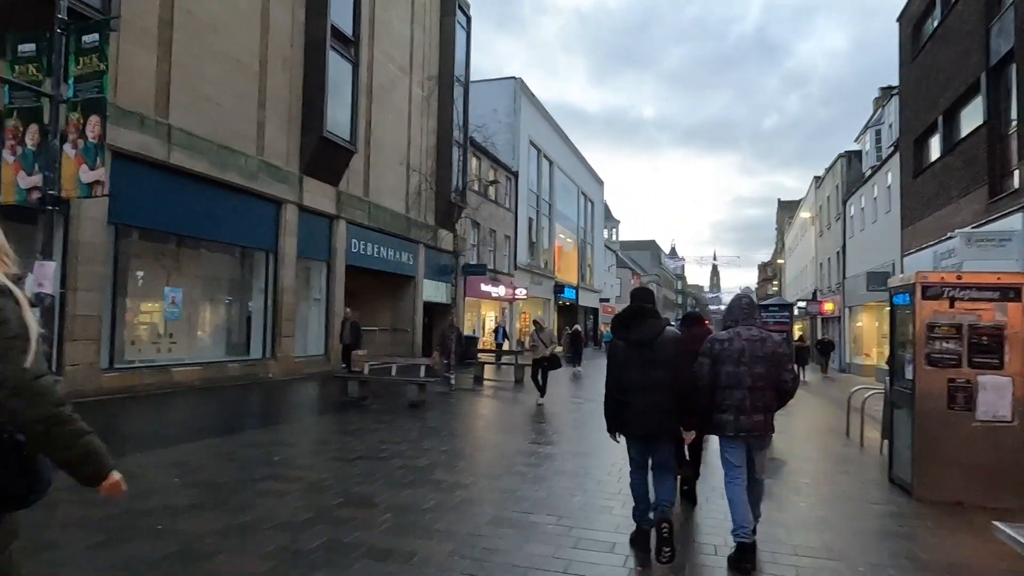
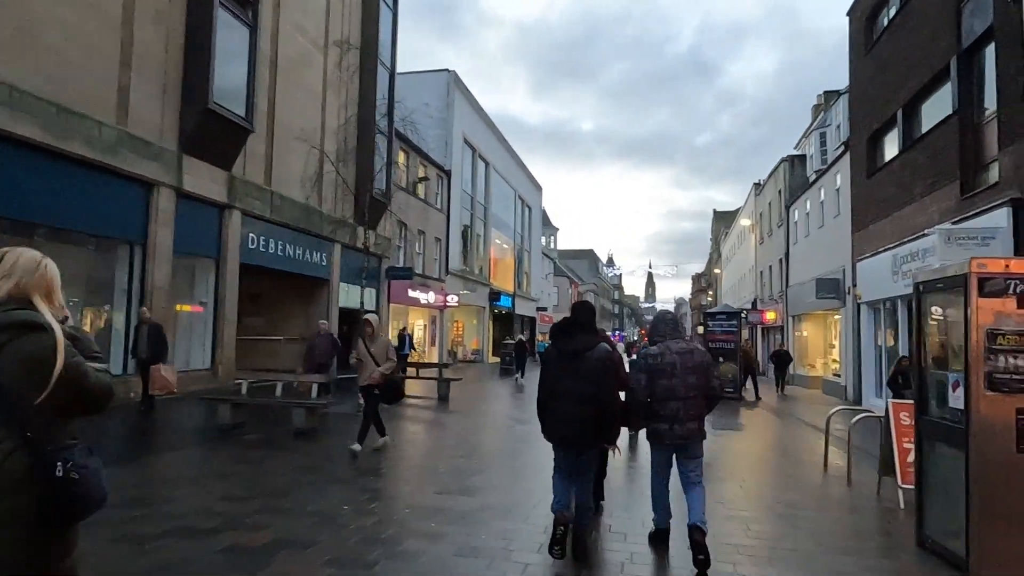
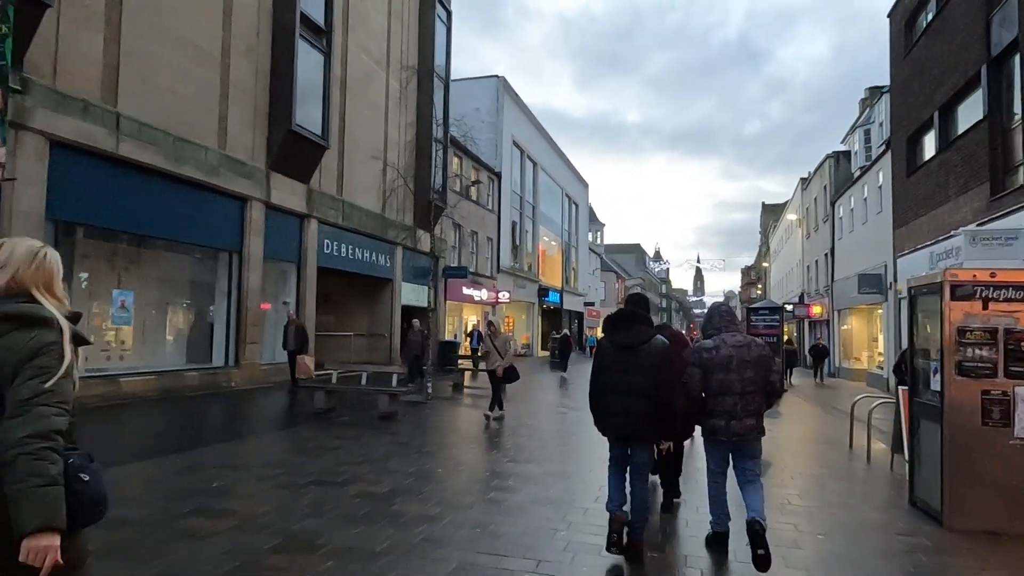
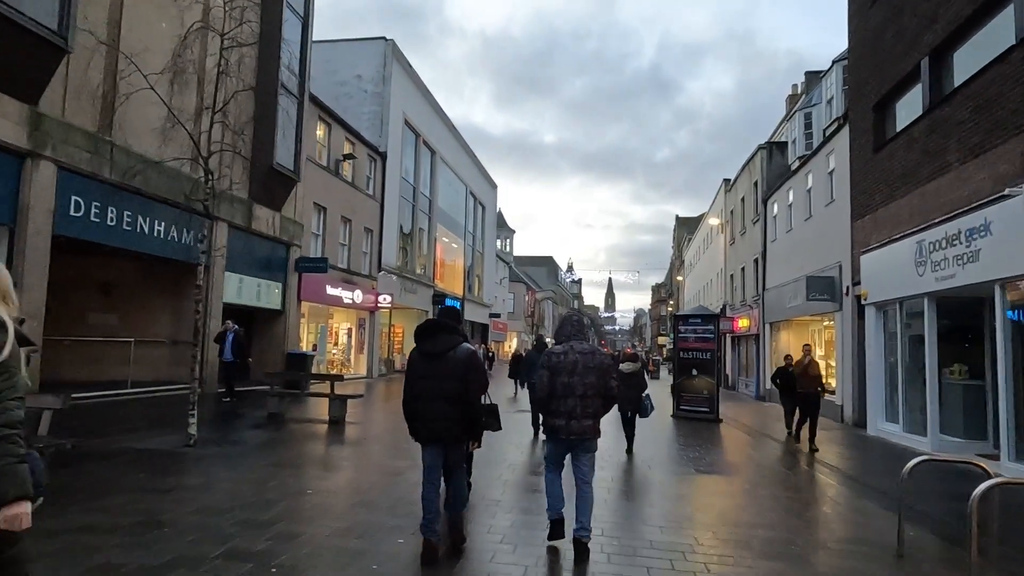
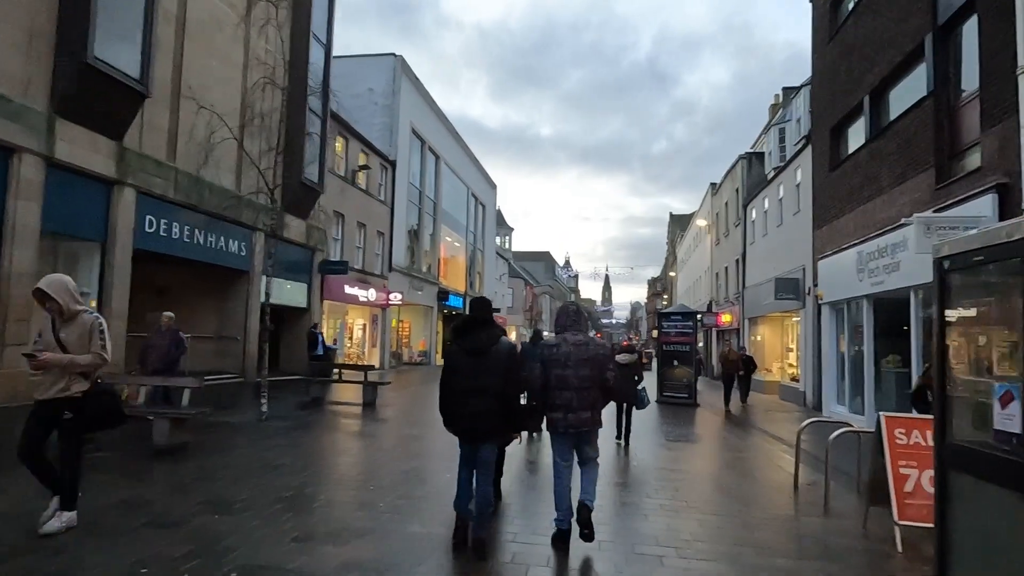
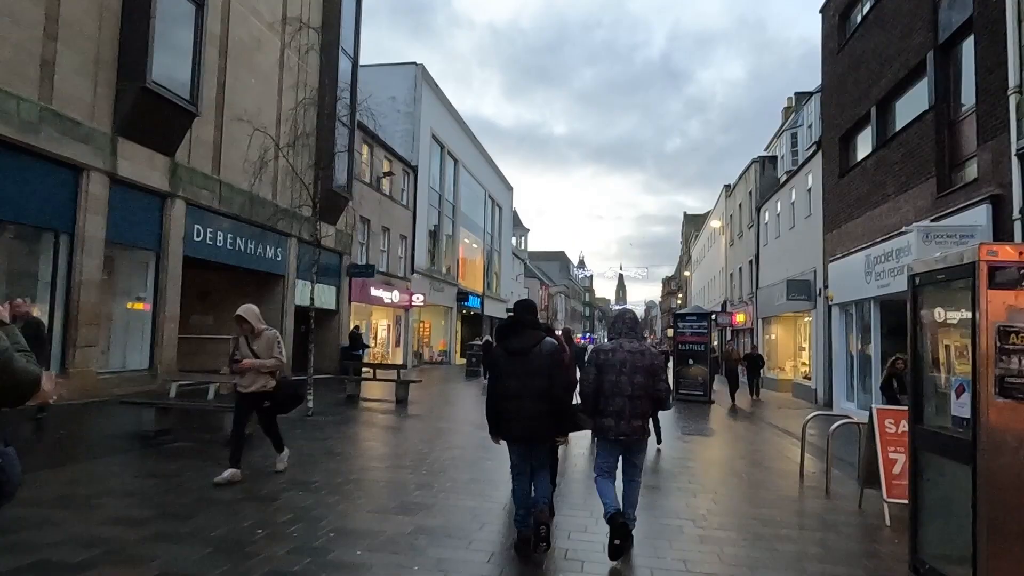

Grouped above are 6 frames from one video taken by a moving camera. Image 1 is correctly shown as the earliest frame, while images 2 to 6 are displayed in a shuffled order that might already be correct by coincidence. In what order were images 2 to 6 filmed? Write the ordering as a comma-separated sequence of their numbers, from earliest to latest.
3, 2, 6, 5, 4
